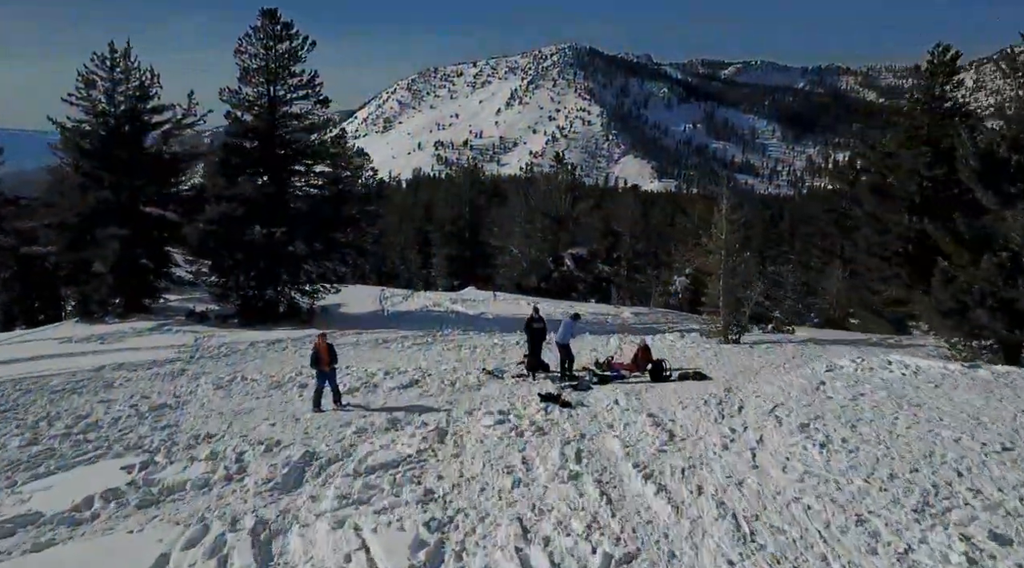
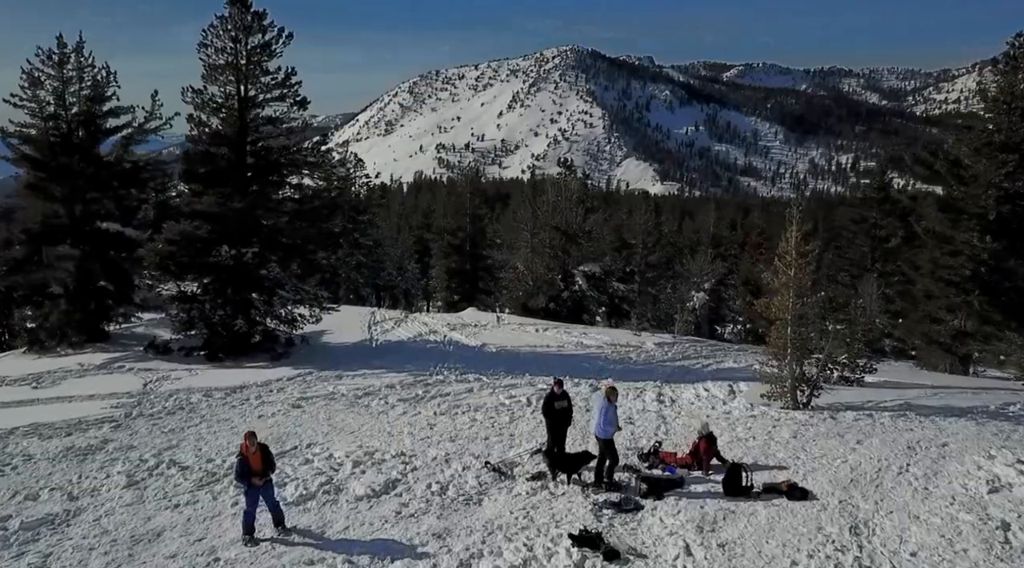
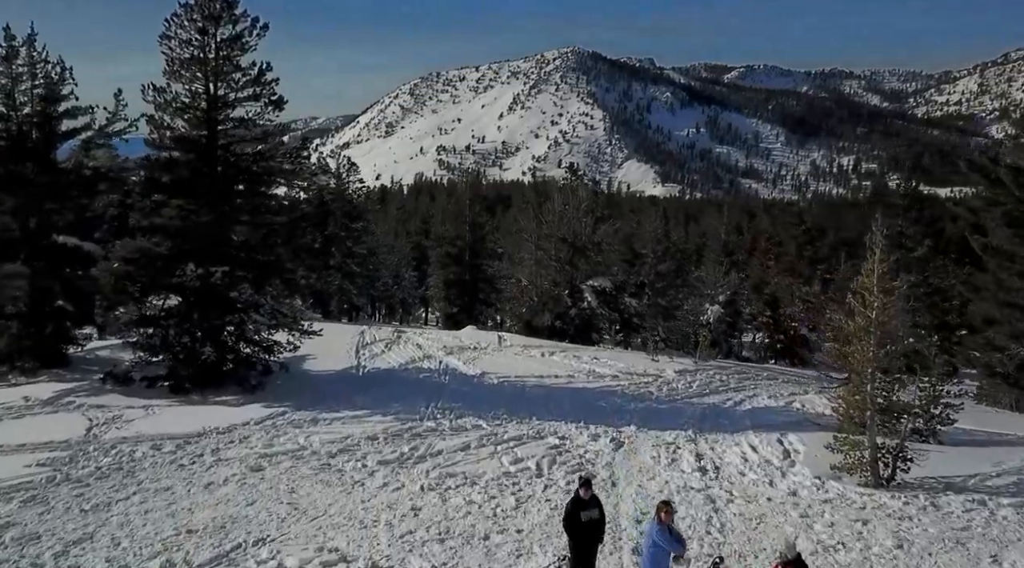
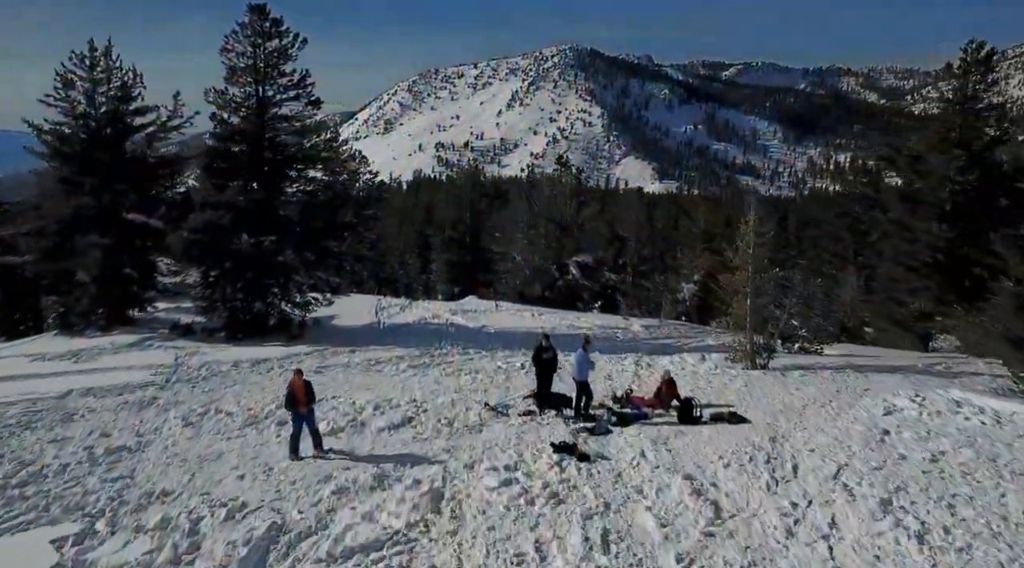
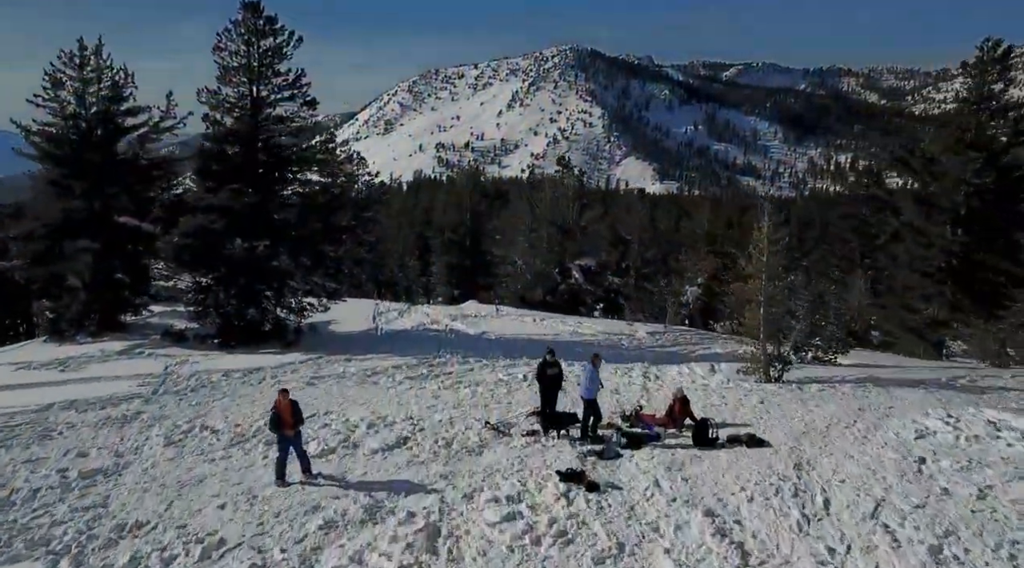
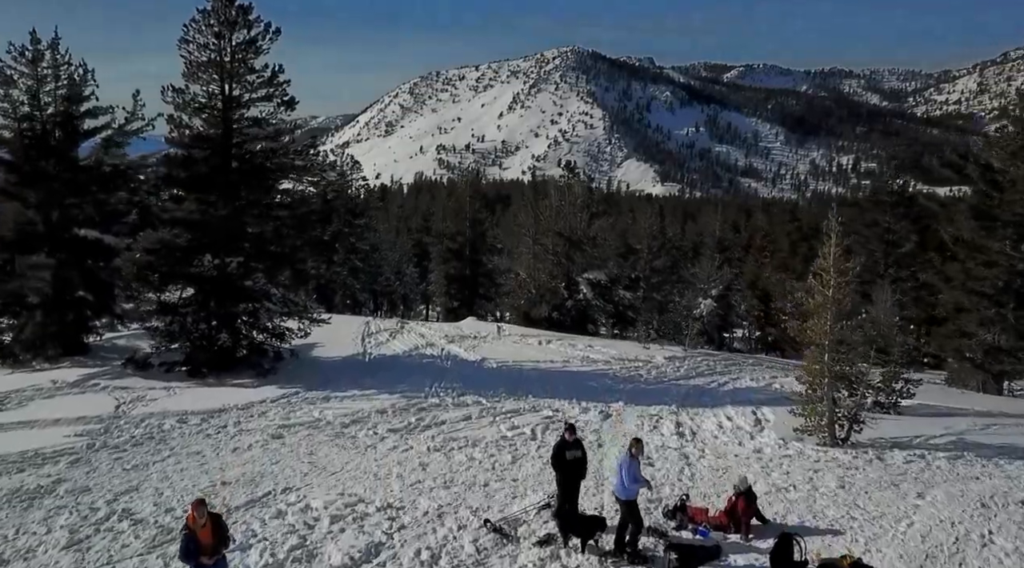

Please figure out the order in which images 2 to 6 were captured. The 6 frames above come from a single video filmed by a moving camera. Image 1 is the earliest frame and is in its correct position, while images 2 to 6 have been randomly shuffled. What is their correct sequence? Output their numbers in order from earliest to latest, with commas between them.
4, 5, 2, 6, 3
